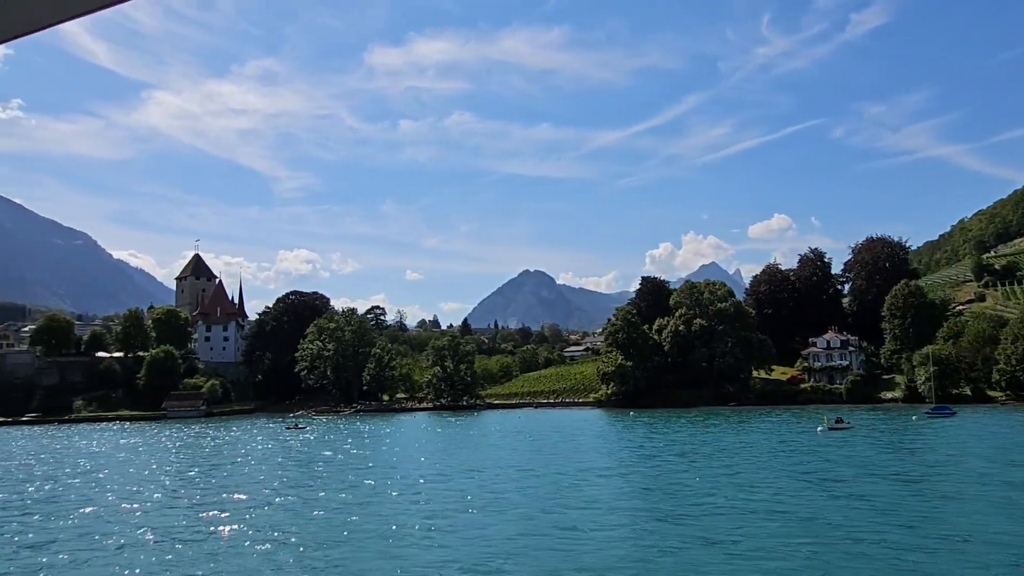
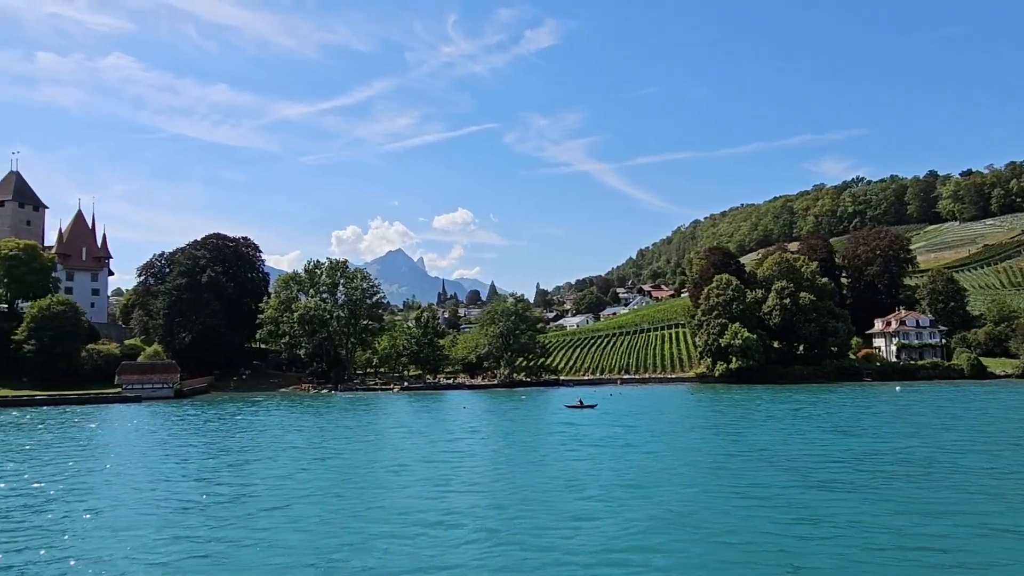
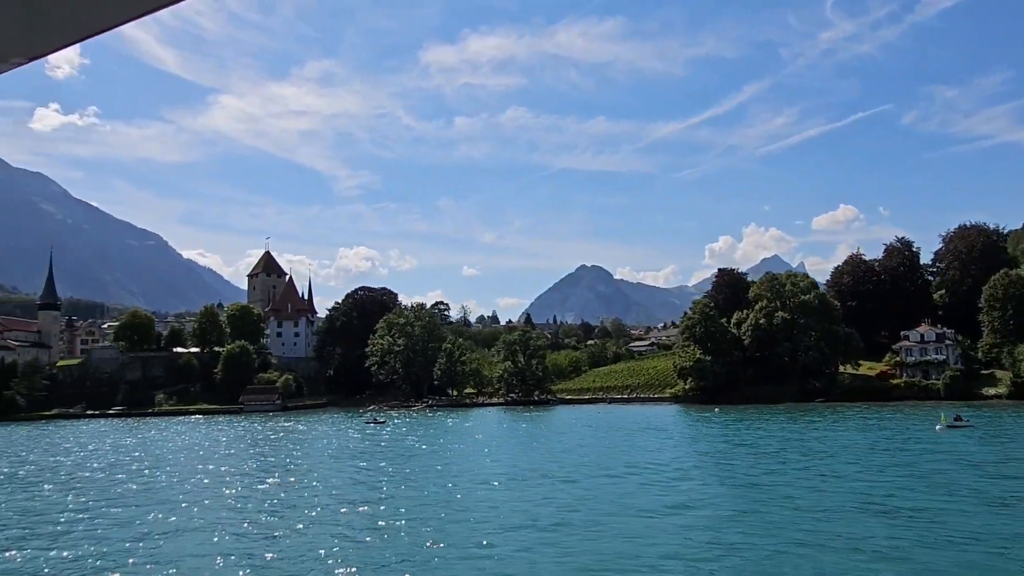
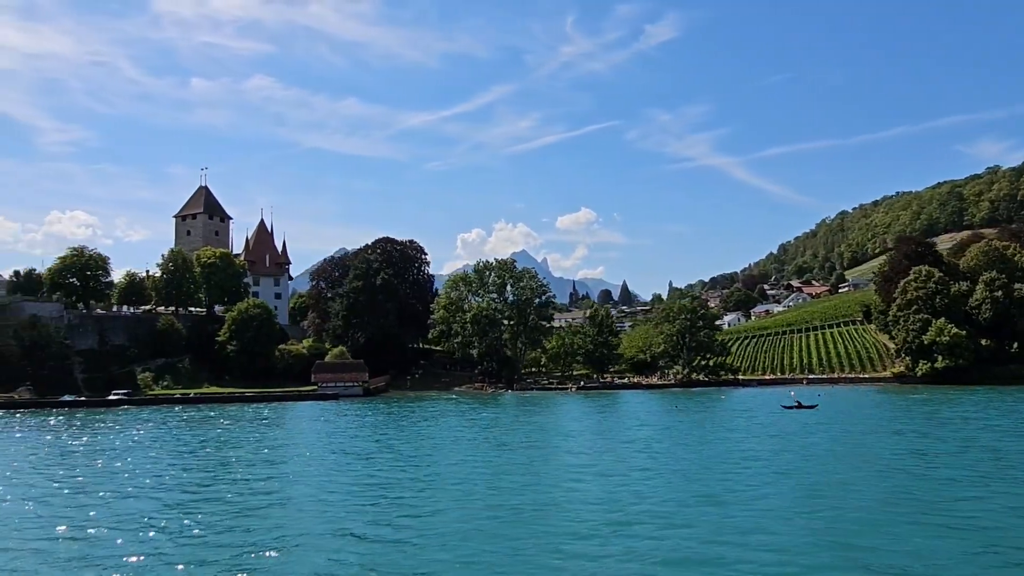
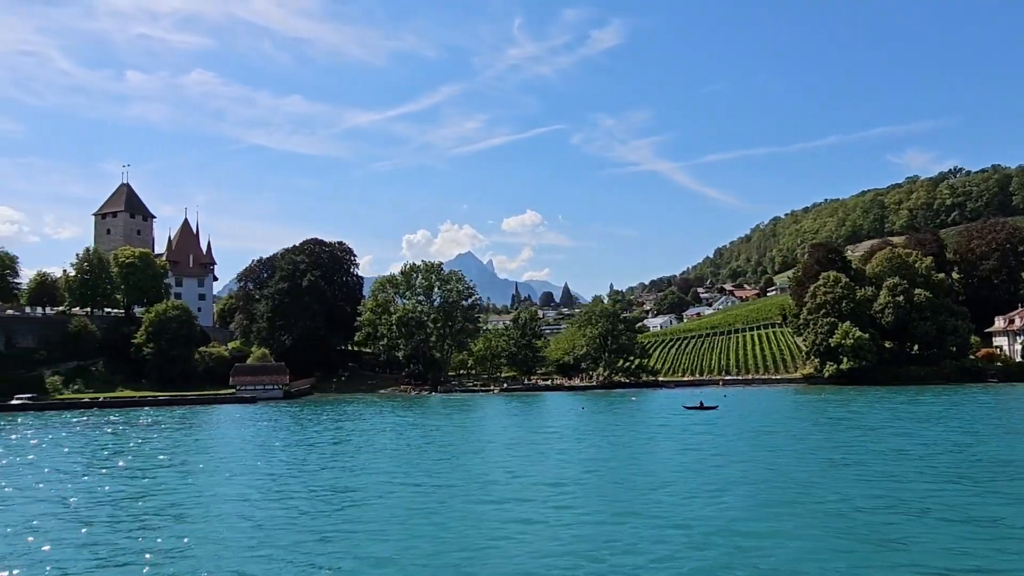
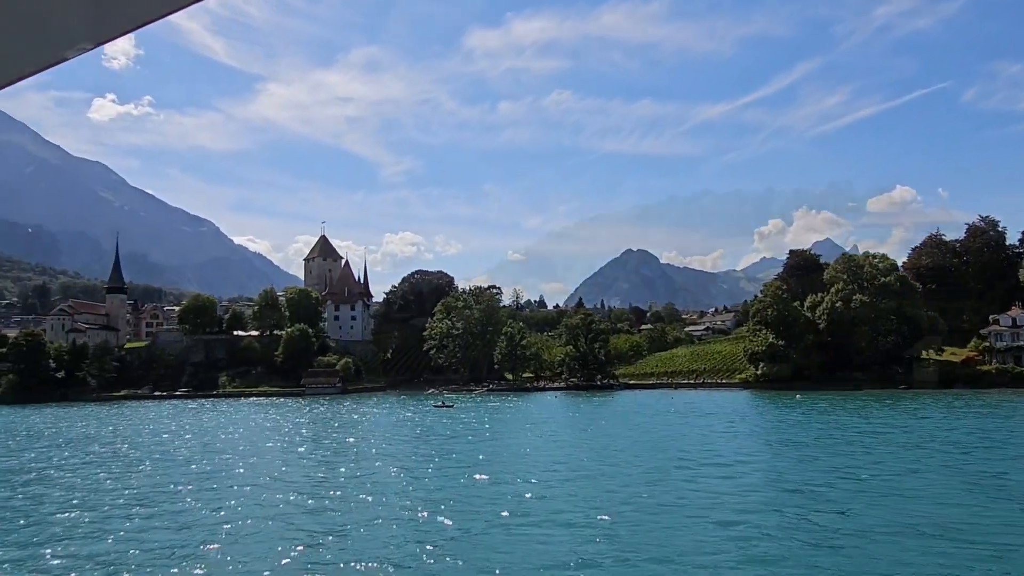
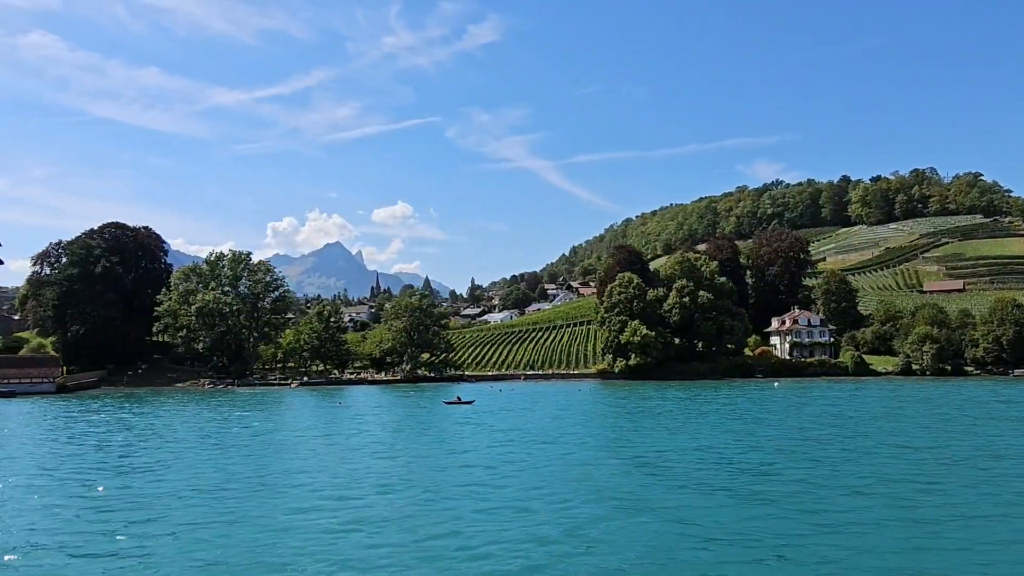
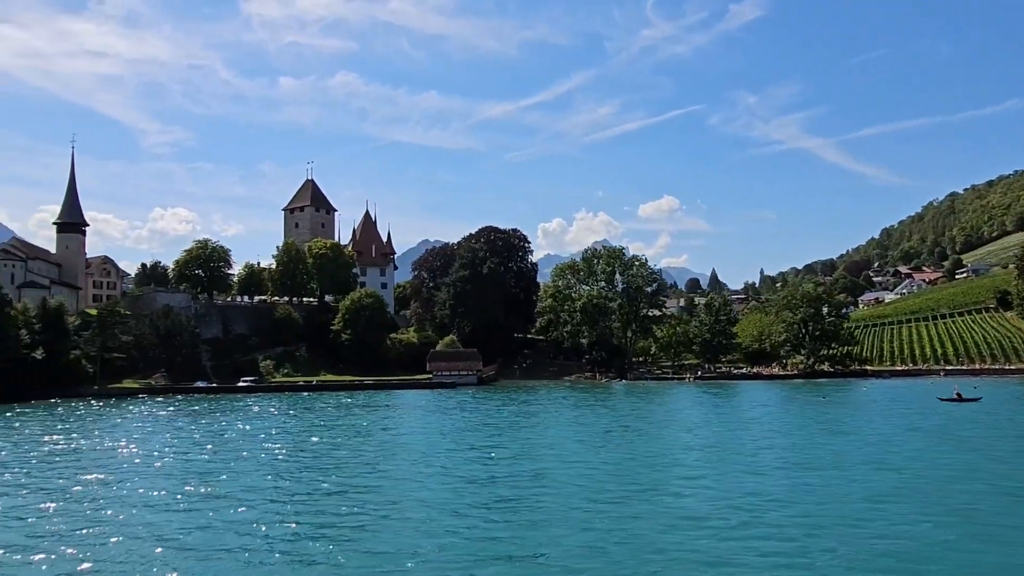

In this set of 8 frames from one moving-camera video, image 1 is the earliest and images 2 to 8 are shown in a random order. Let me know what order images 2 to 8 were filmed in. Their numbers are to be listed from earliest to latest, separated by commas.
3, 6, 7, 2, 5, 4, 8
